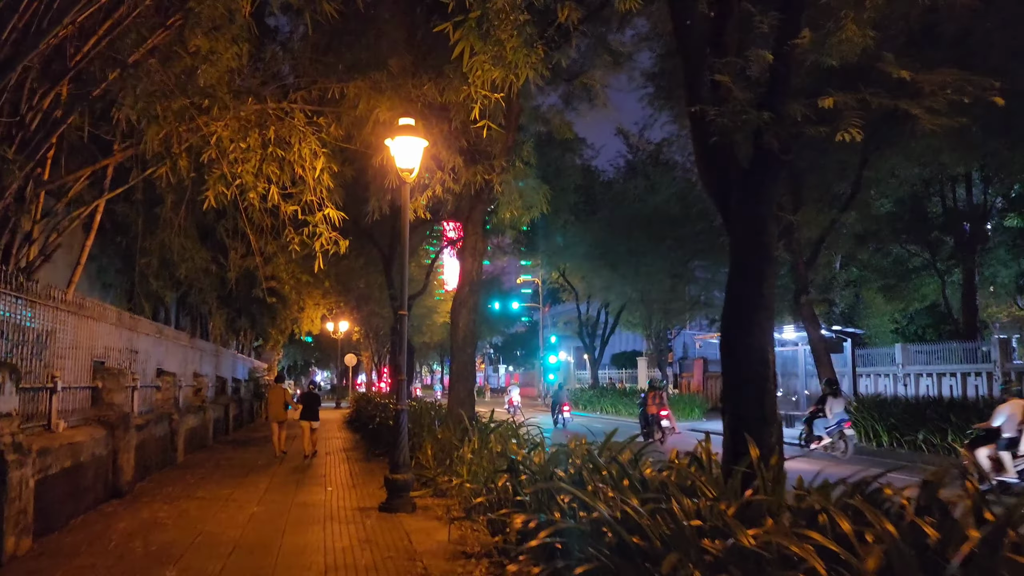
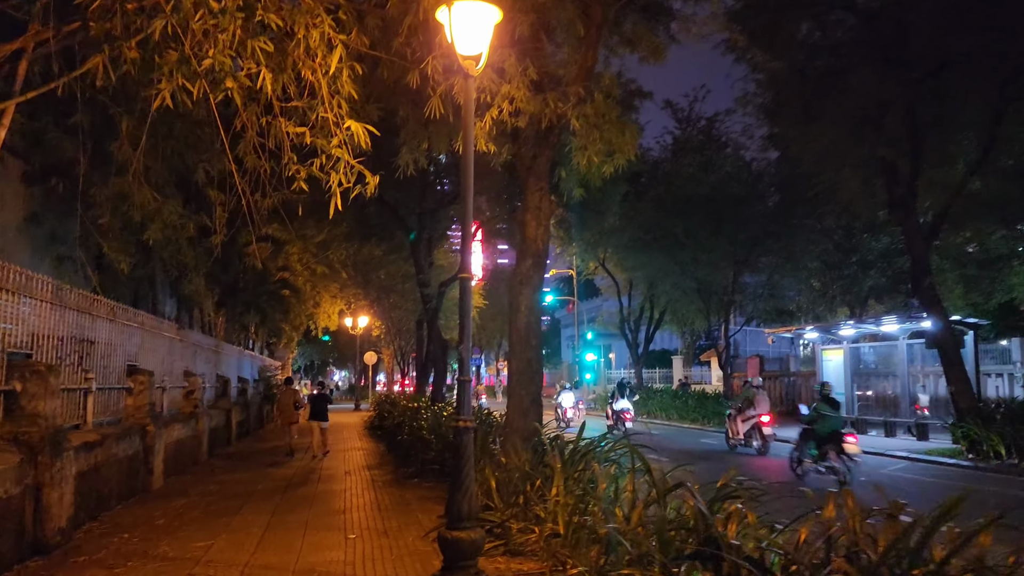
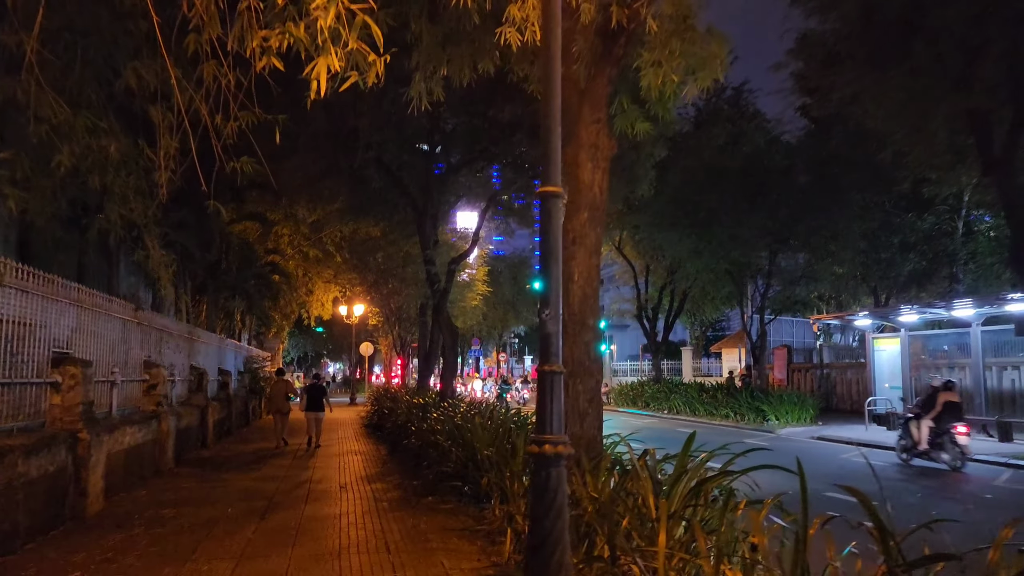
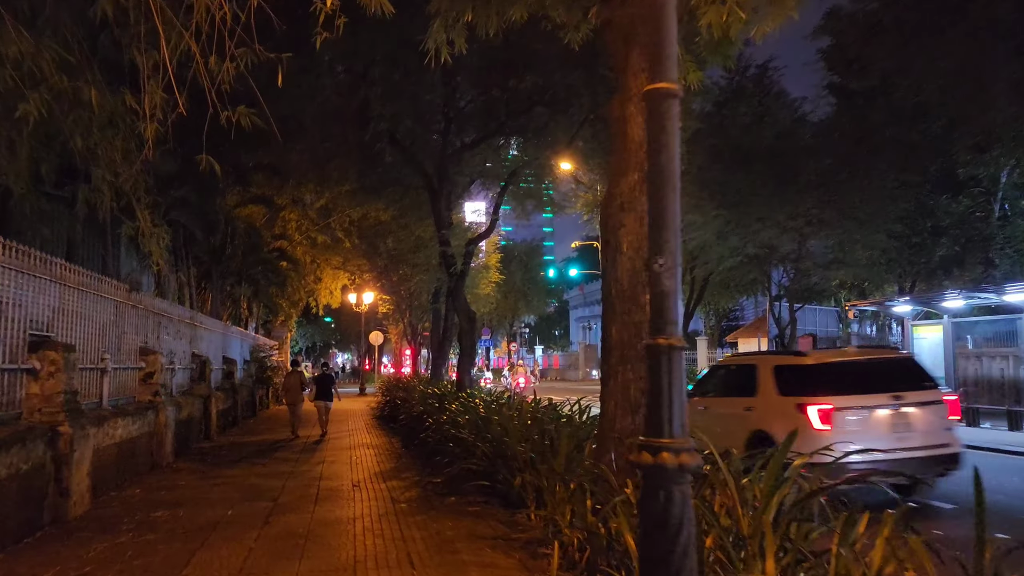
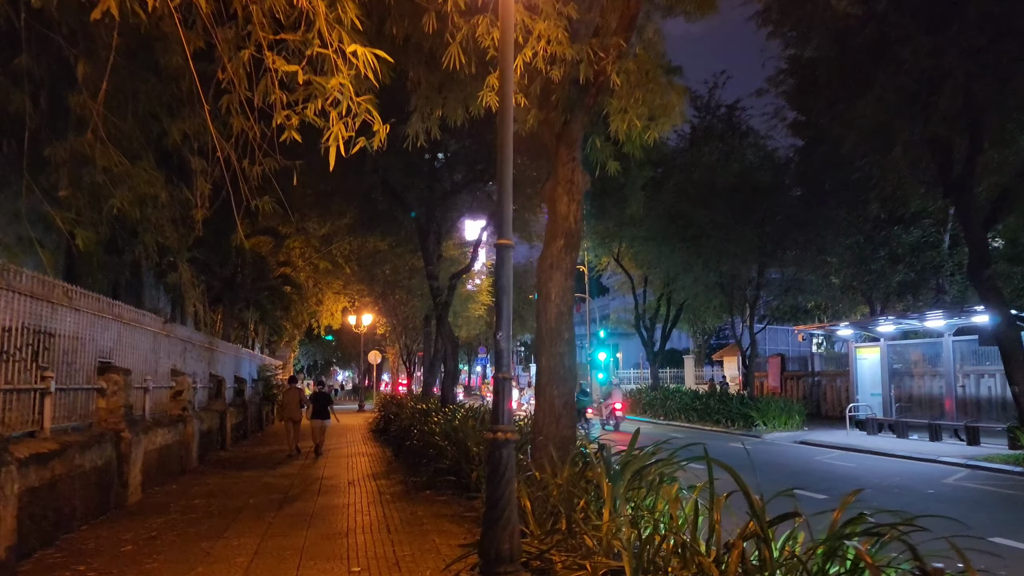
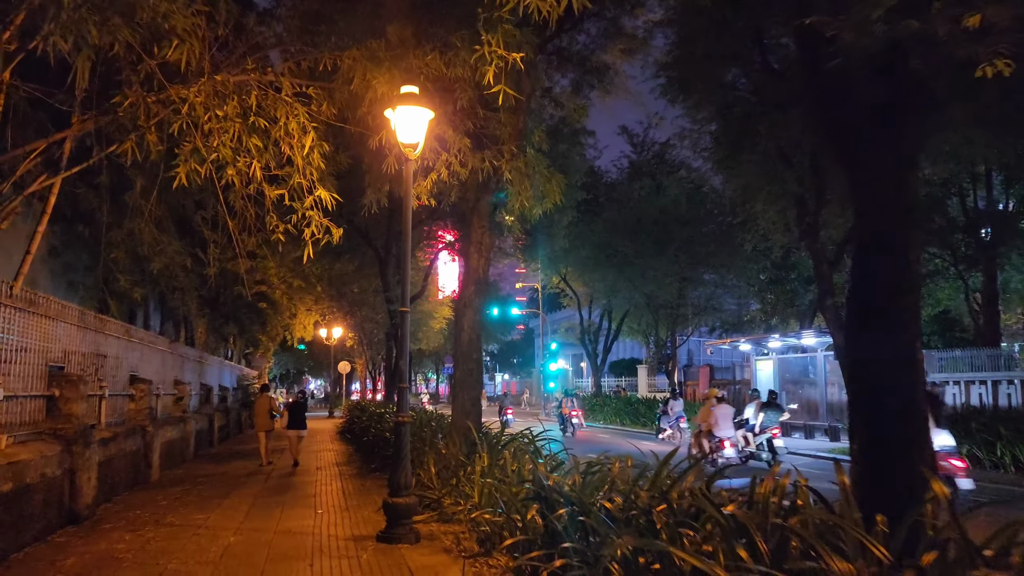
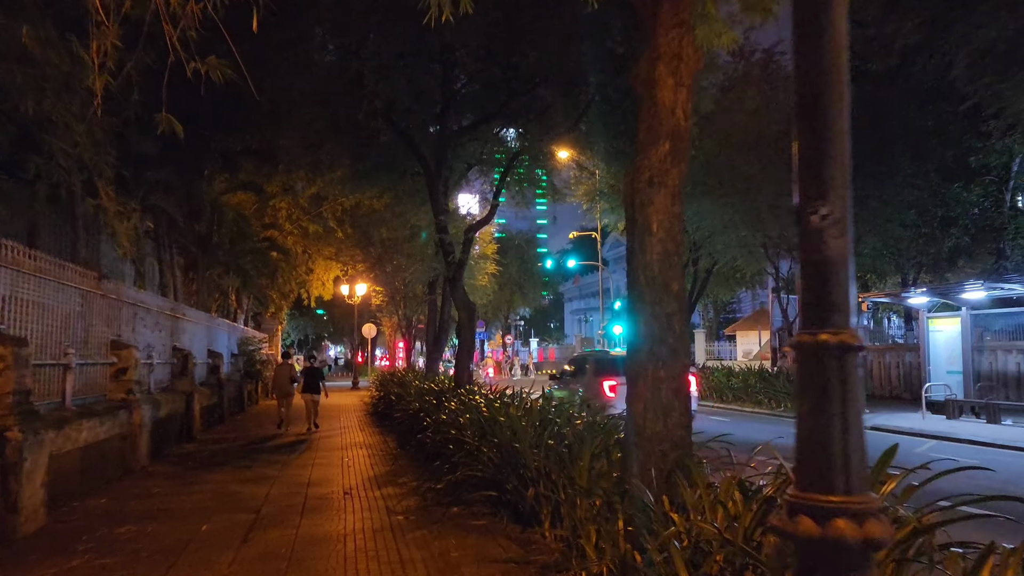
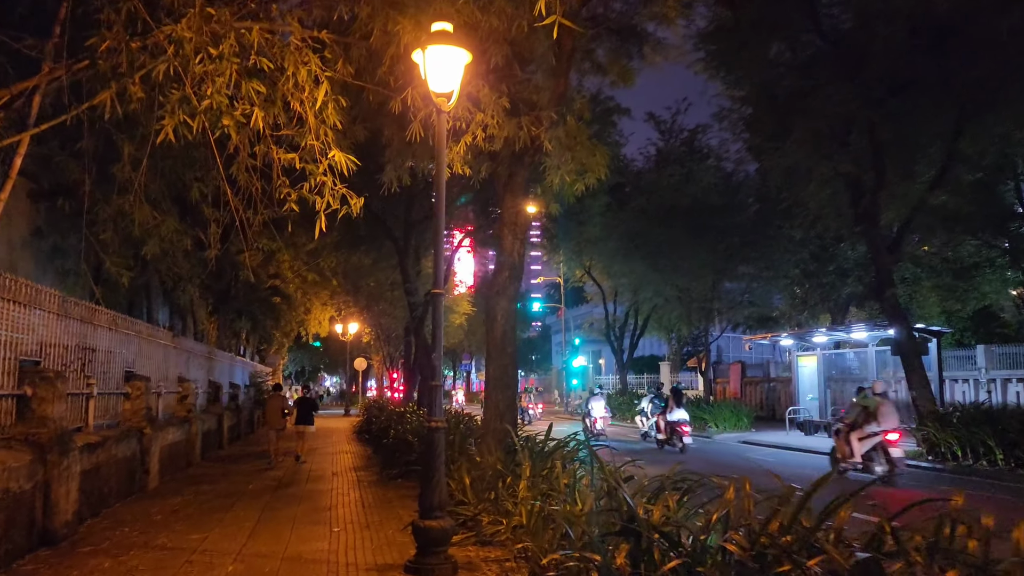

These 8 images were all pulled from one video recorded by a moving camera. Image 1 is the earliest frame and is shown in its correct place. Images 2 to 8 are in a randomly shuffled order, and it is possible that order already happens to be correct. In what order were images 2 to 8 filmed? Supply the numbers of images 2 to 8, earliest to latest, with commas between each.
6, 8, 2, 5, 3, 4, 7
